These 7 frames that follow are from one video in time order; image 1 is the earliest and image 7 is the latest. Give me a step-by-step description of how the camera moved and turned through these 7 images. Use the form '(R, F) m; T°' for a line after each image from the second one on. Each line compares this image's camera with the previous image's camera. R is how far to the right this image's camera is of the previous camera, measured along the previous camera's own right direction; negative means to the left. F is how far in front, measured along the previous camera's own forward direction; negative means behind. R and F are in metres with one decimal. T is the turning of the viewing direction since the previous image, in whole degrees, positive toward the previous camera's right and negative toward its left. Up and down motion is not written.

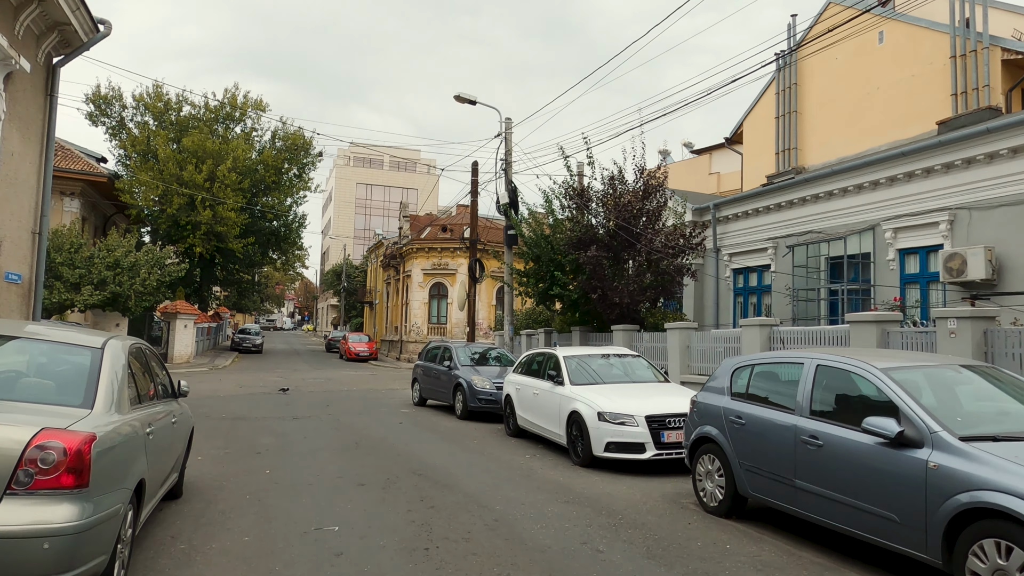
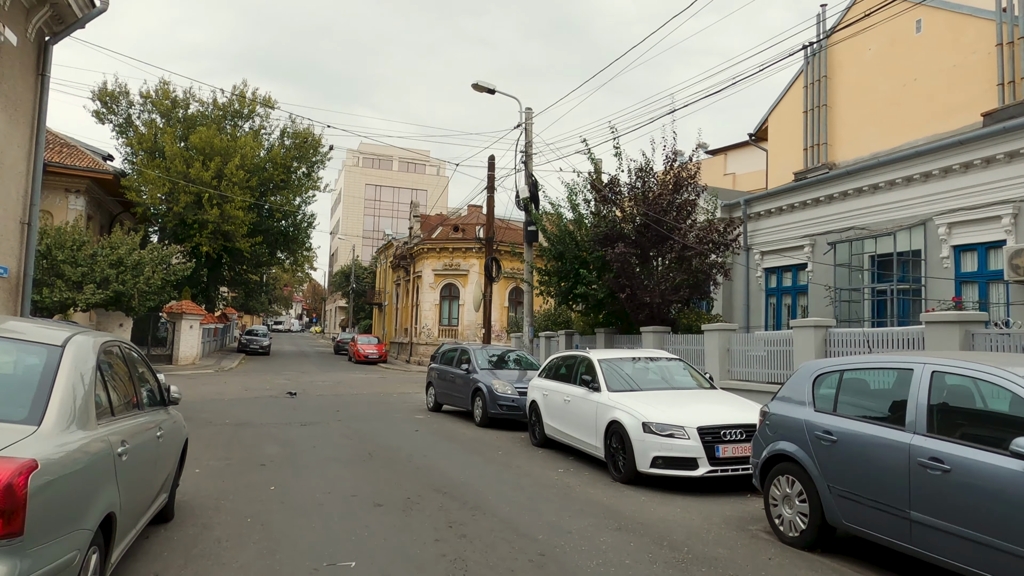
(-0.3, +1.0) m; -1°
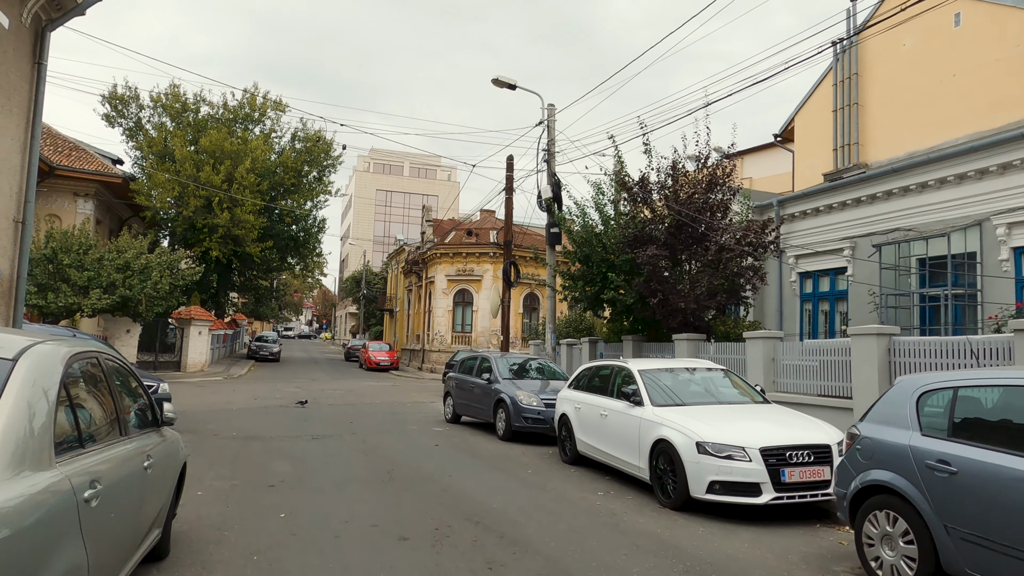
(-0.3, +0.8) m; -1°
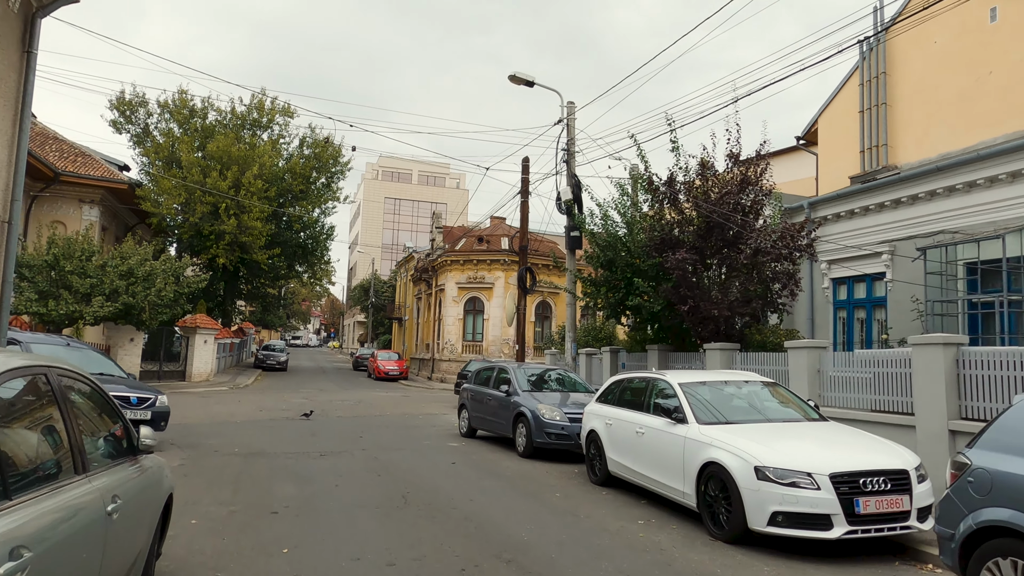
(-0.2, +0.8) m; -1°
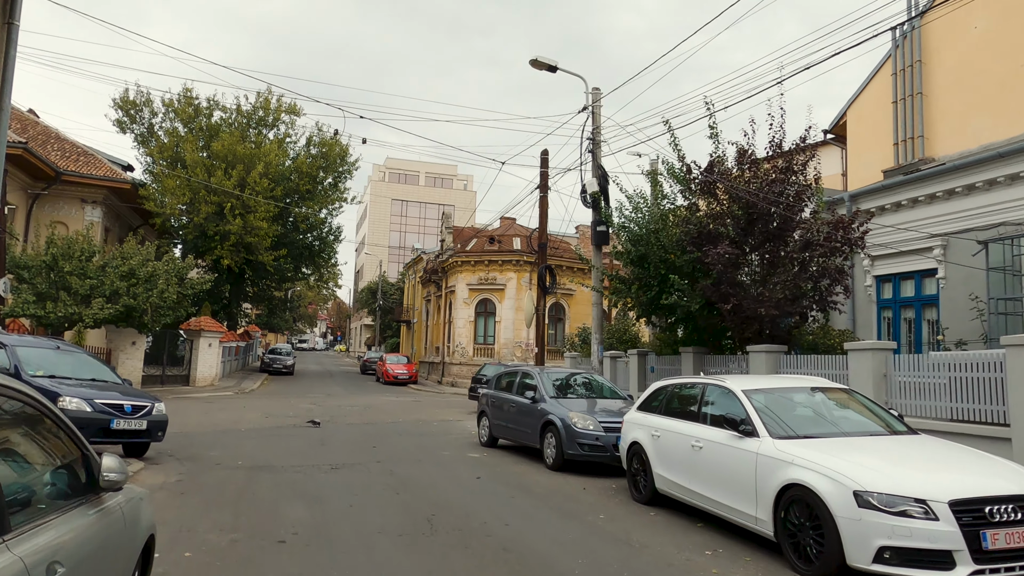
(-0.3, +1.0) m; 0°
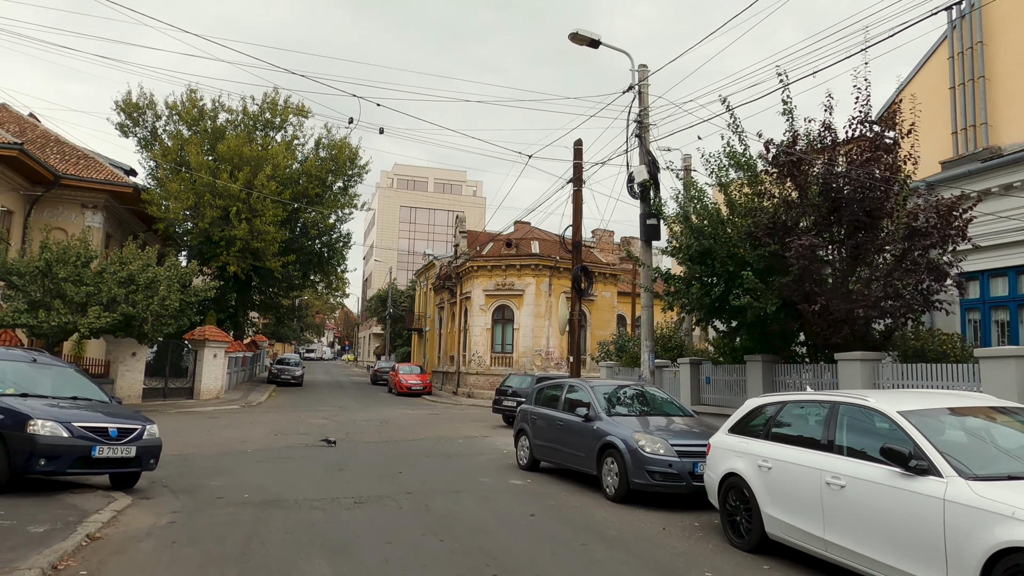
(-0.6, +1.6) m; -1°
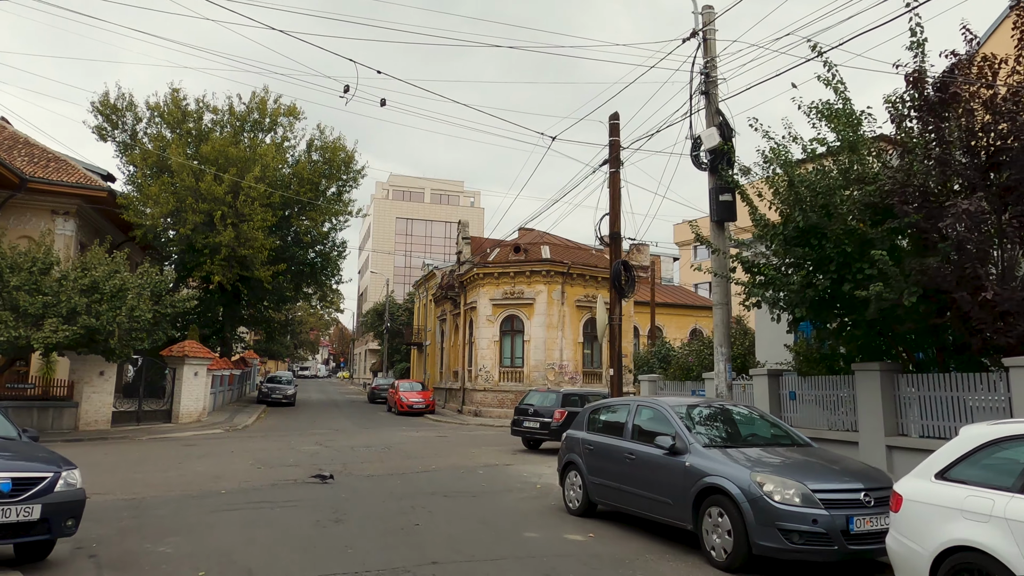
(-0.7, +2.6) m; 0°
